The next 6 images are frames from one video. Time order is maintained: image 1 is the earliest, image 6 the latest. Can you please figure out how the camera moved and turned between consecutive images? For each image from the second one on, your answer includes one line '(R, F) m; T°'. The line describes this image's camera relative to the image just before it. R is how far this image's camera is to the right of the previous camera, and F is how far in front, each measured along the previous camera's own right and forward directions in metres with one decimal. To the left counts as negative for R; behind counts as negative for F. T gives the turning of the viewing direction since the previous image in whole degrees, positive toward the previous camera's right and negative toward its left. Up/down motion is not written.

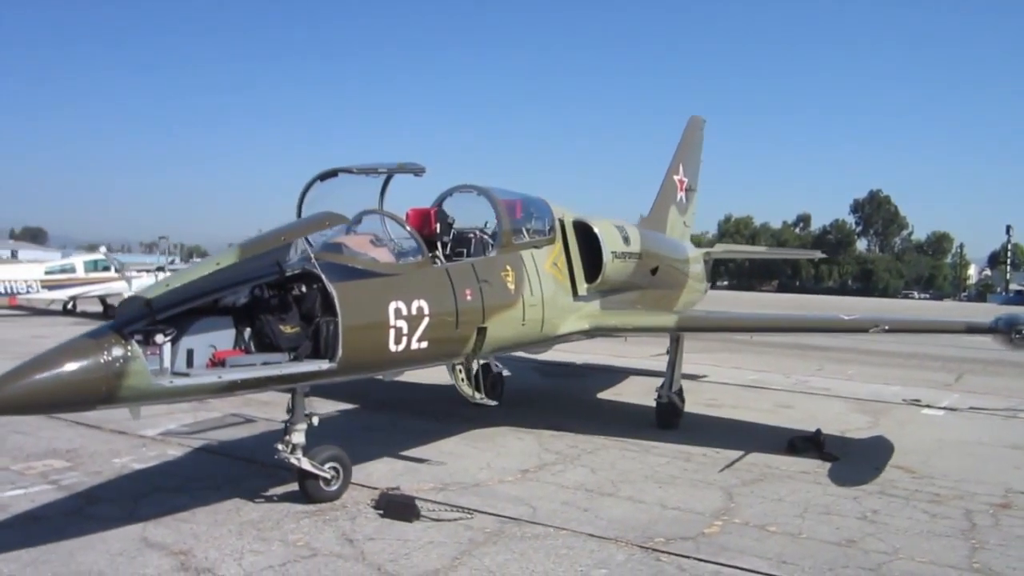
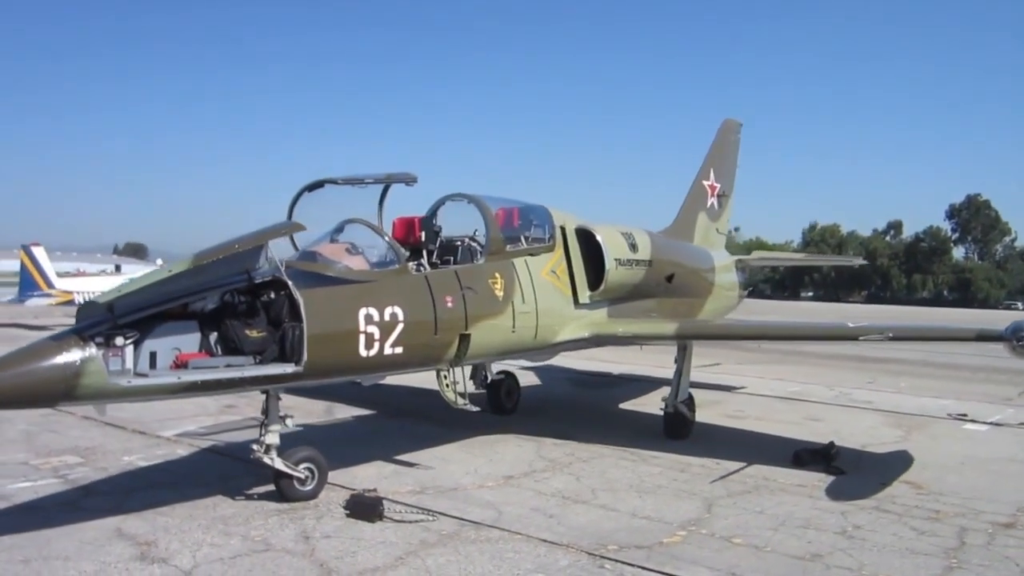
(+0.8, 0.0) m; -6°
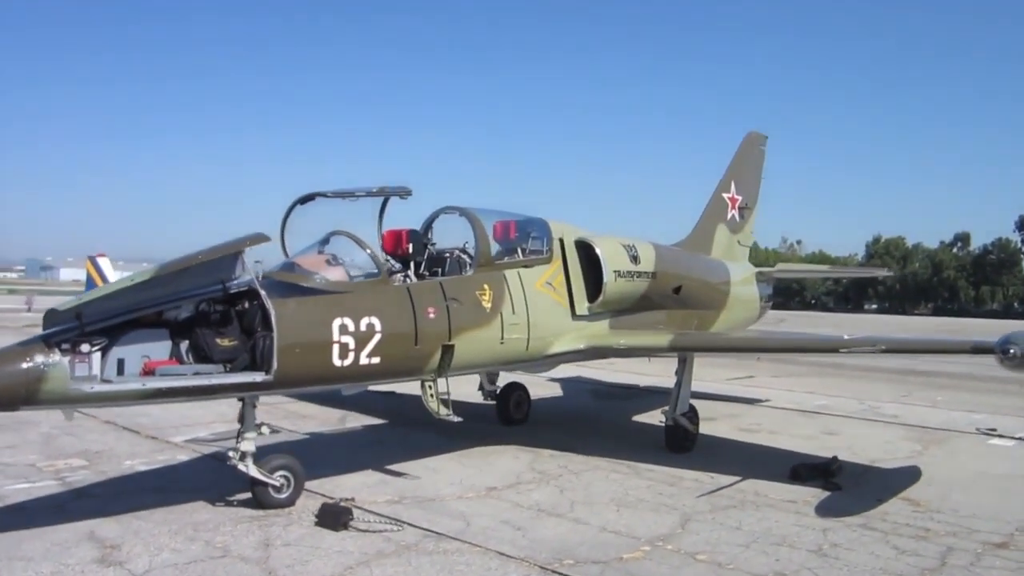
(+0.7, 0.0) m; -4°
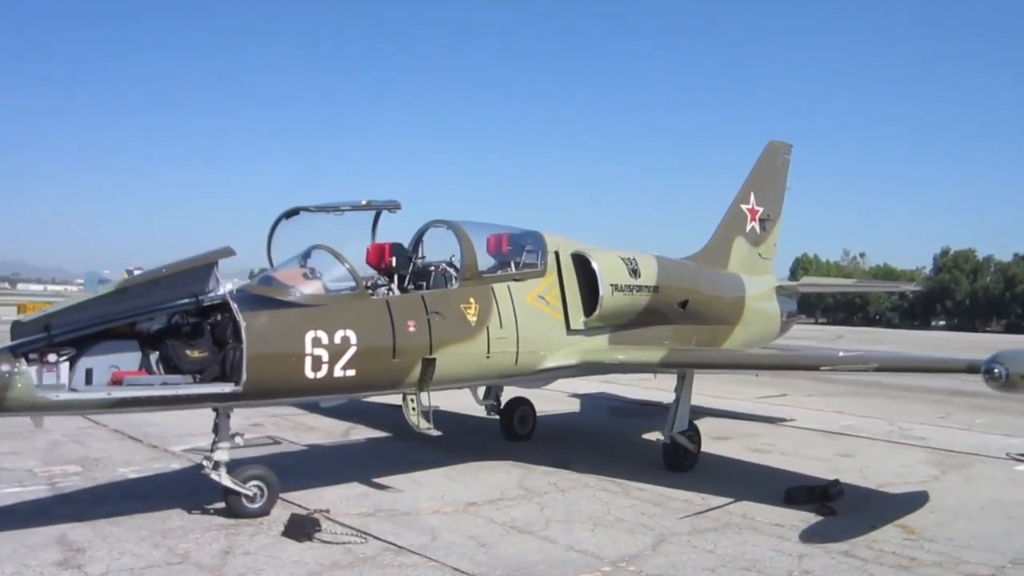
(+0.6, +0.1) m; -4°
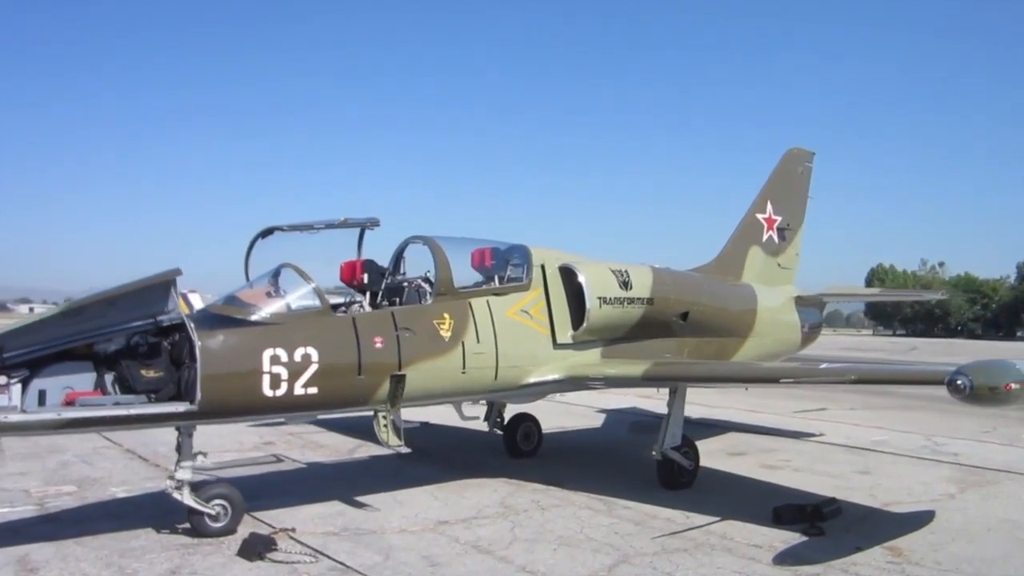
(+0.8, +0.1) m; -5°
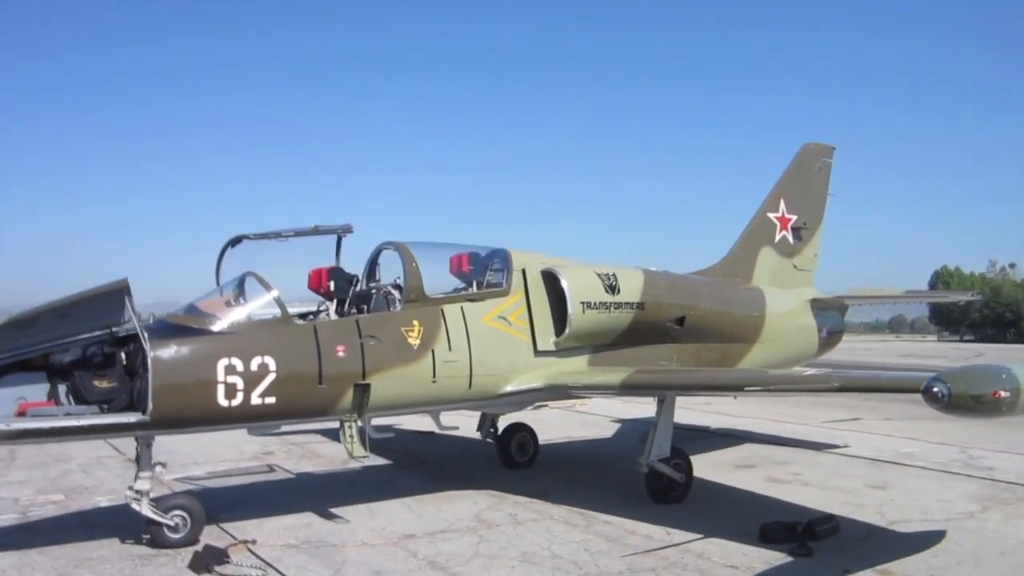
(+0.7, +0.3) m; -4°
